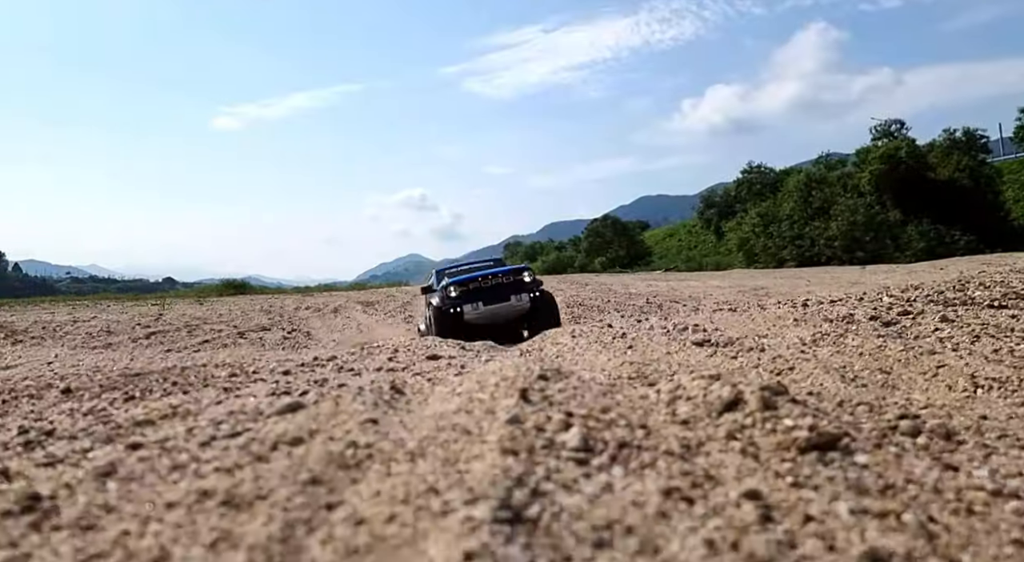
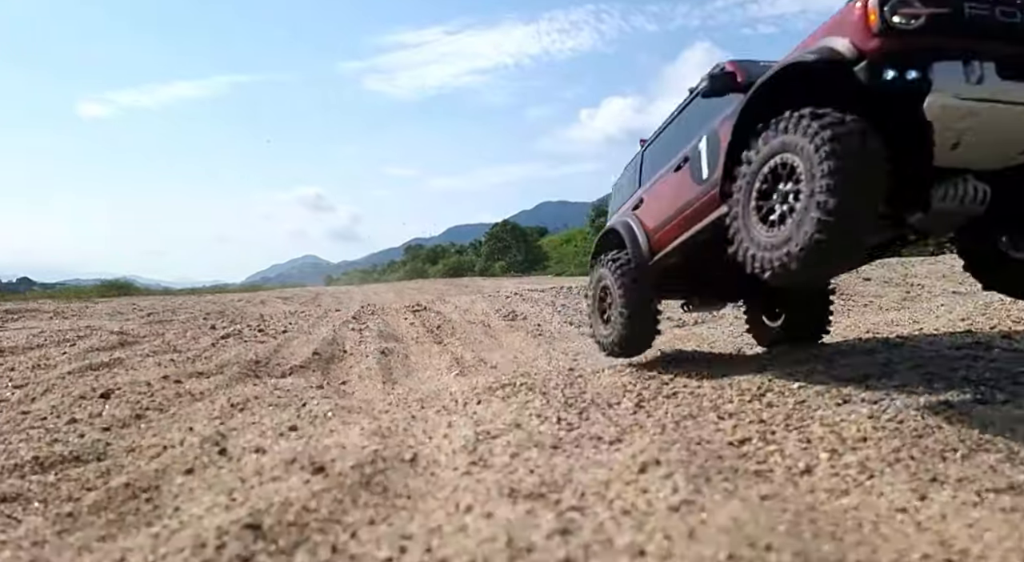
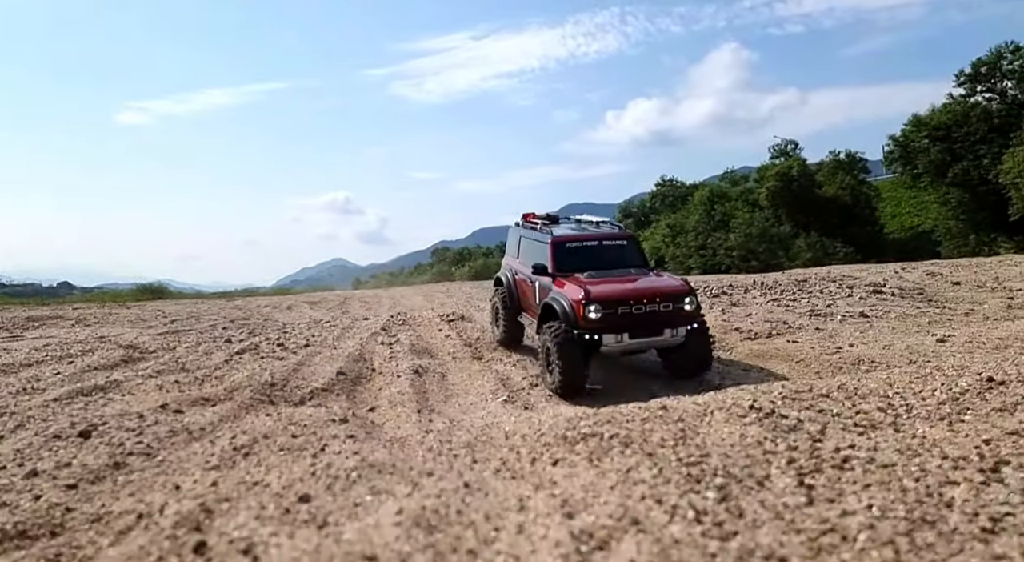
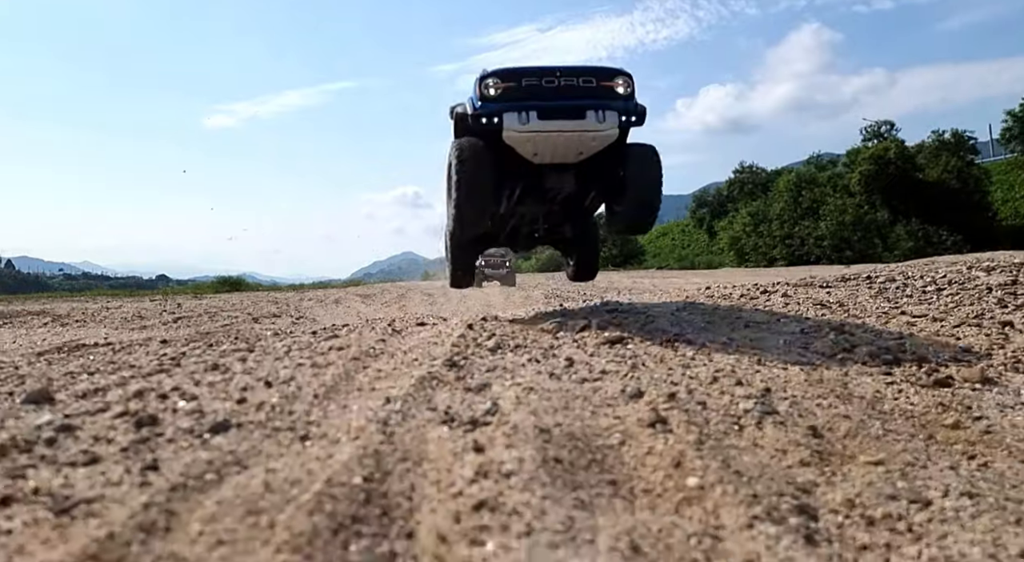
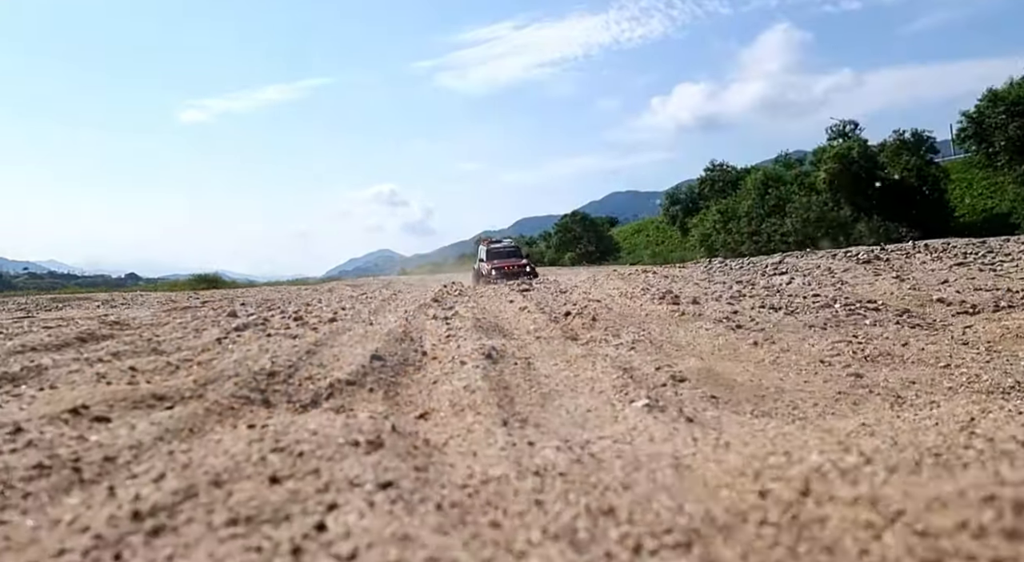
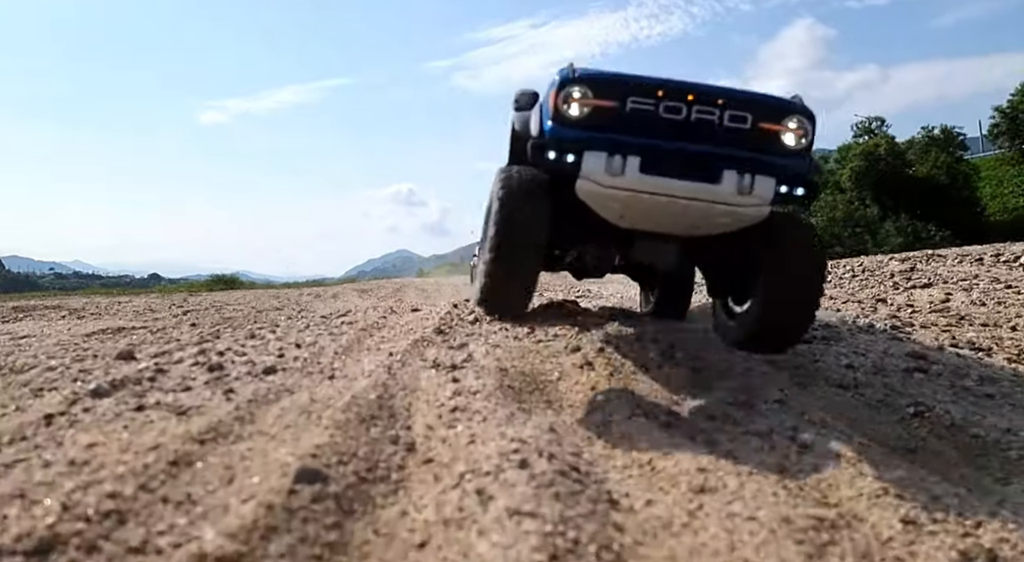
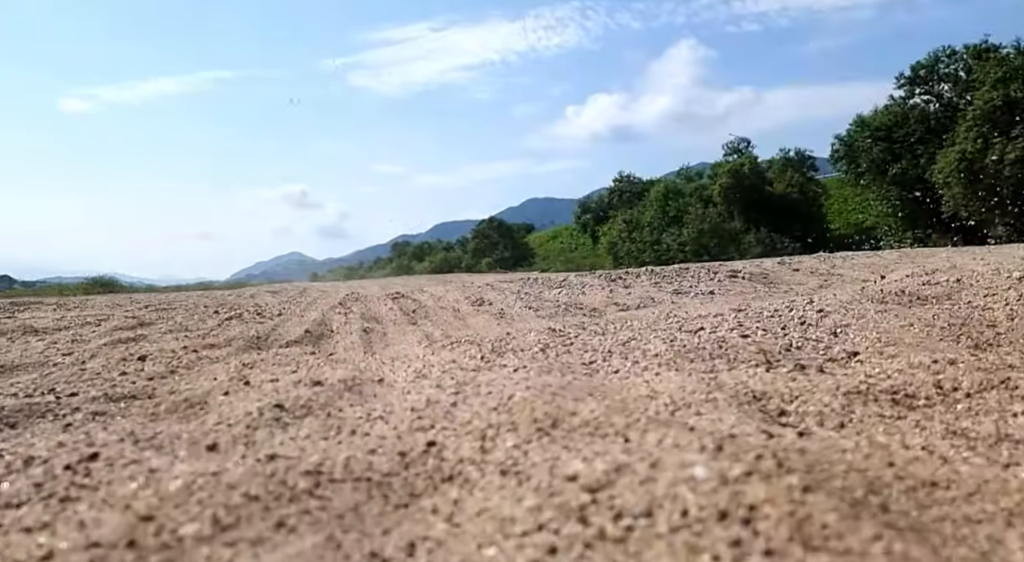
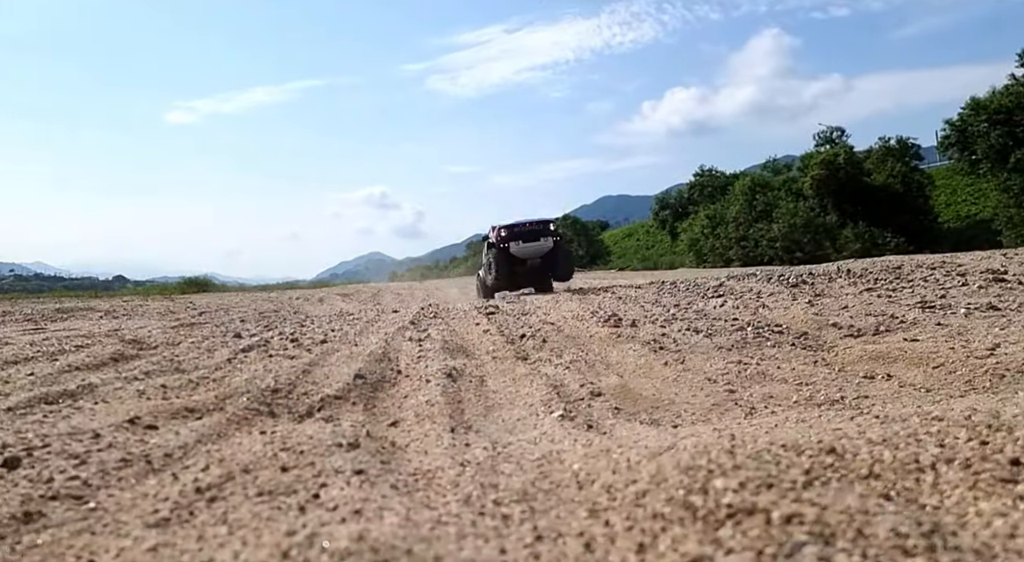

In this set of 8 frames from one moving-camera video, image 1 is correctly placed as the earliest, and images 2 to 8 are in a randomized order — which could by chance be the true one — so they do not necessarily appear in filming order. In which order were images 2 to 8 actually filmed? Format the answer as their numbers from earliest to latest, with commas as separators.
4, 6, 5, 8, 3, 2, 7
